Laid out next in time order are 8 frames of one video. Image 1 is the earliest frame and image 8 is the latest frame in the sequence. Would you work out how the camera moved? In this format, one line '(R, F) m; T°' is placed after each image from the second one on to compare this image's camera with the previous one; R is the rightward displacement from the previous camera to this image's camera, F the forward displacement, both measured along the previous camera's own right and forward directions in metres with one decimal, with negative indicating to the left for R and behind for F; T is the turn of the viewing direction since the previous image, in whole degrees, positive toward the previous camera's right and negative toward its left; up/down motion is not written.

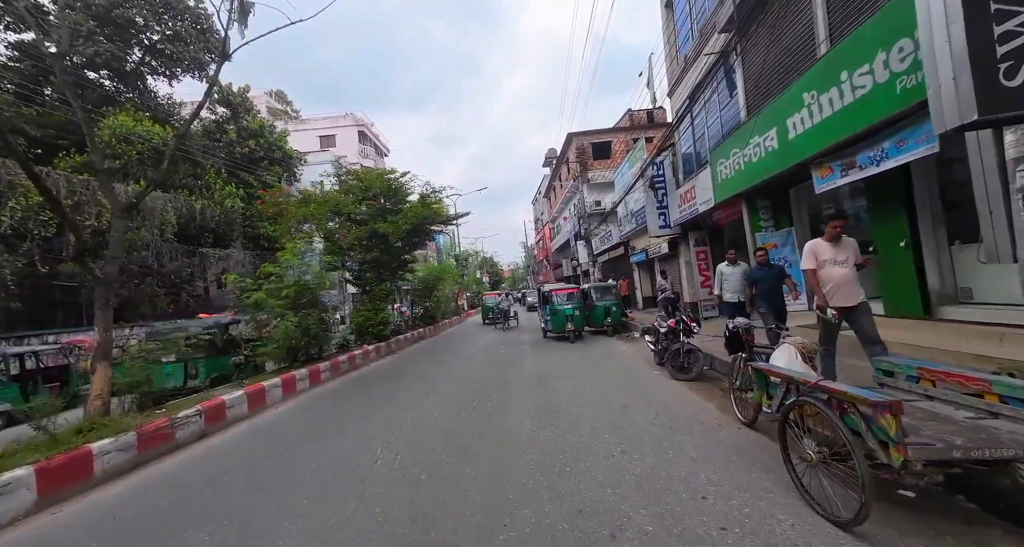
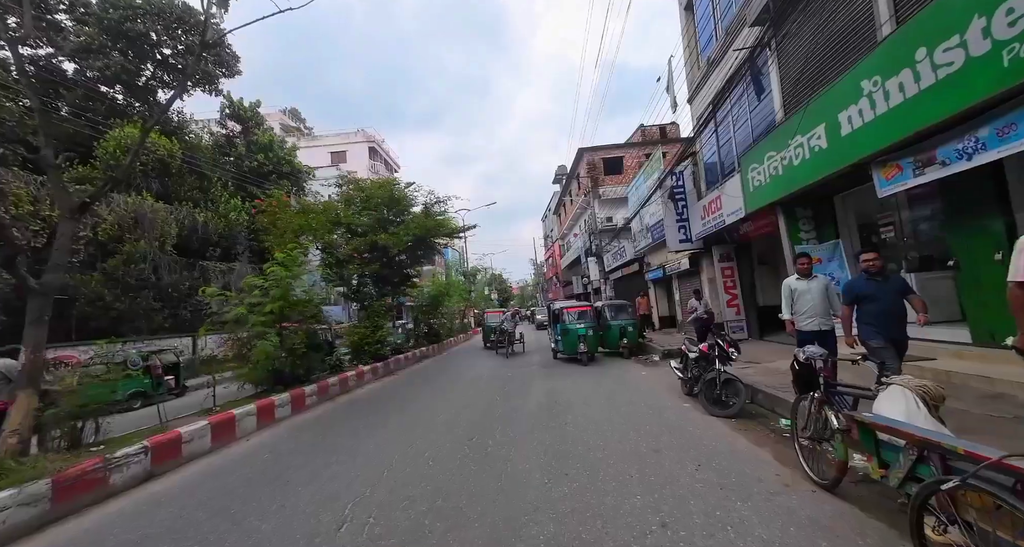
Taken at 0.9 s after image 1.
(0.0, +0.9) m; -1°
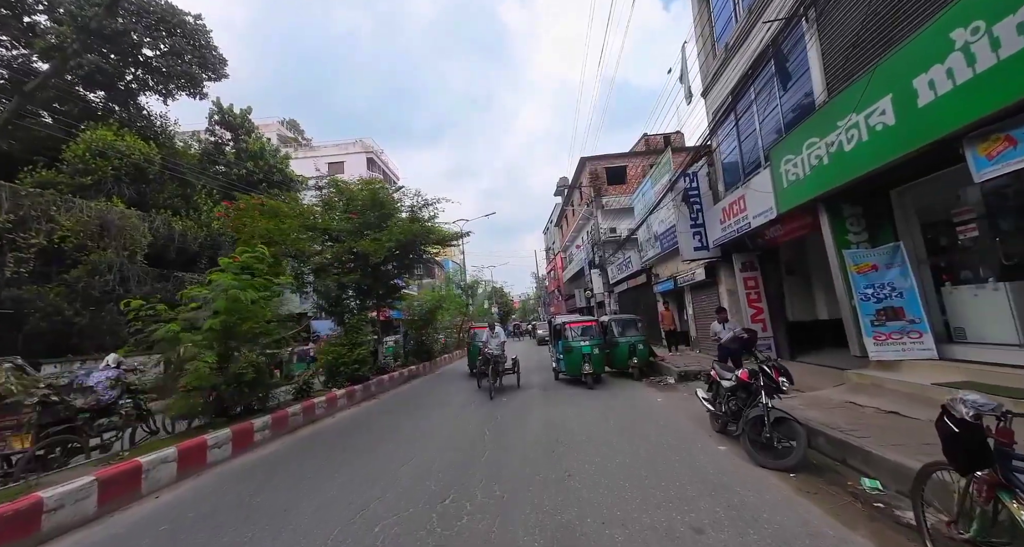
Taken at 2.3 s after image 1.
(+0.2, +1.3) m; 0°
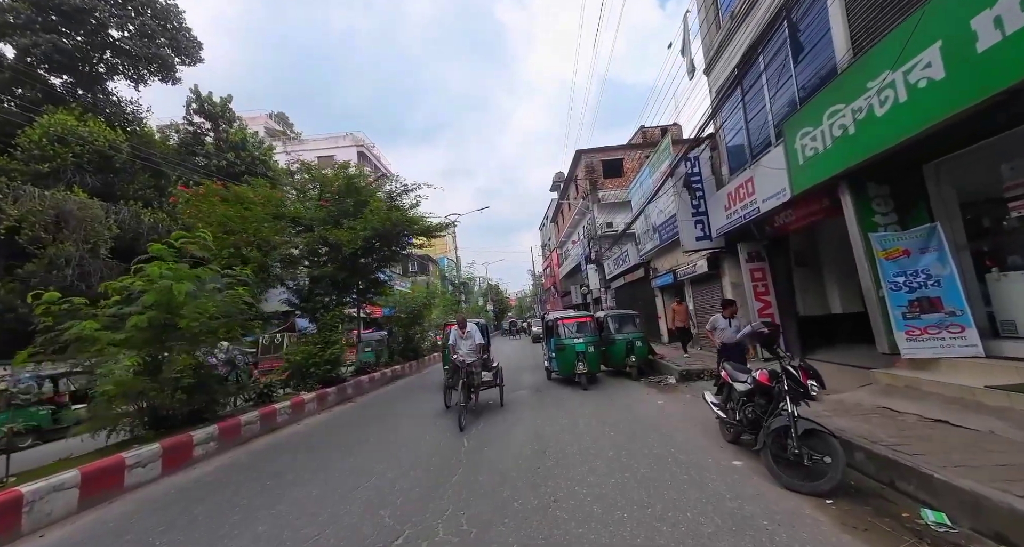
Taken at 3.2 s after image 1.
(+0.2, +0.9) m; +1°
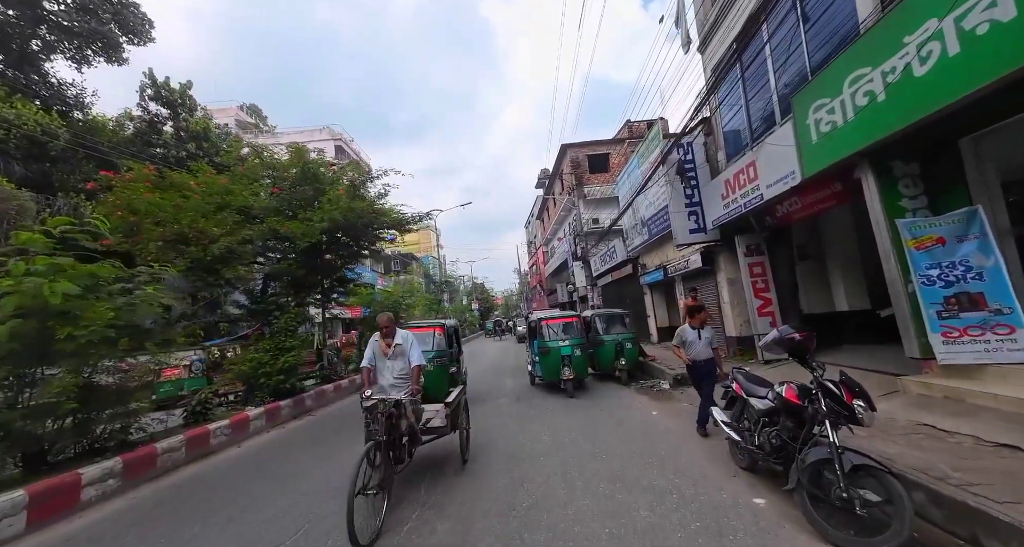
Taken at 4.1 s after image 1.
(+0.2, +1.0) m; +2°
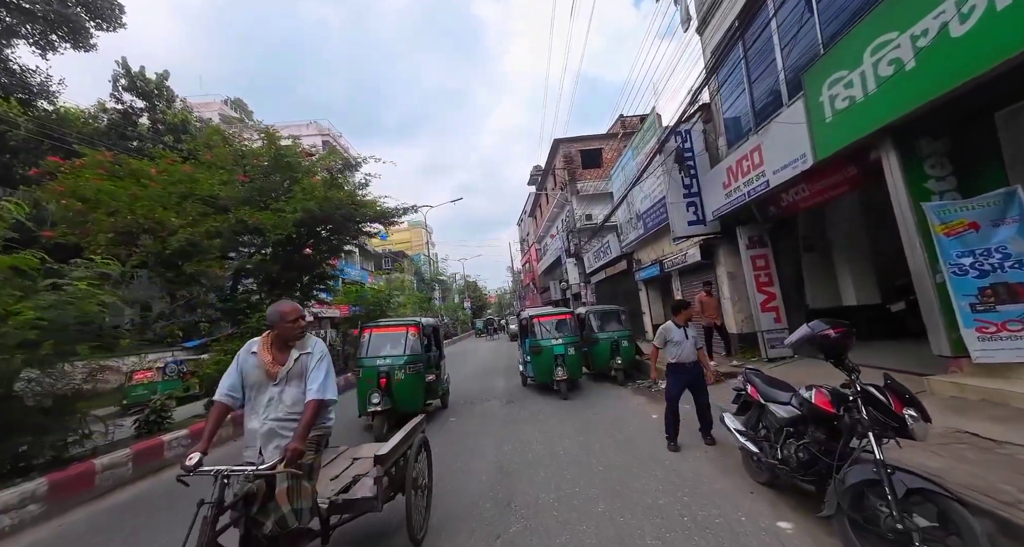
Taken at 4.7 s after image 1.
(+0.1, +0.6) m; +1°
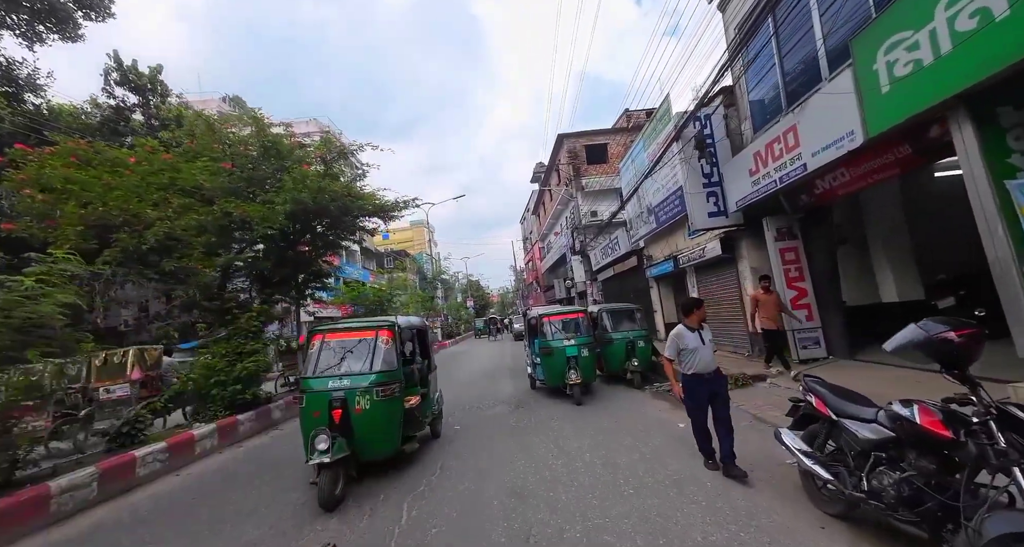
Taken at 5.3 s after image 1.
(-0.1, +0.7) m; 0°
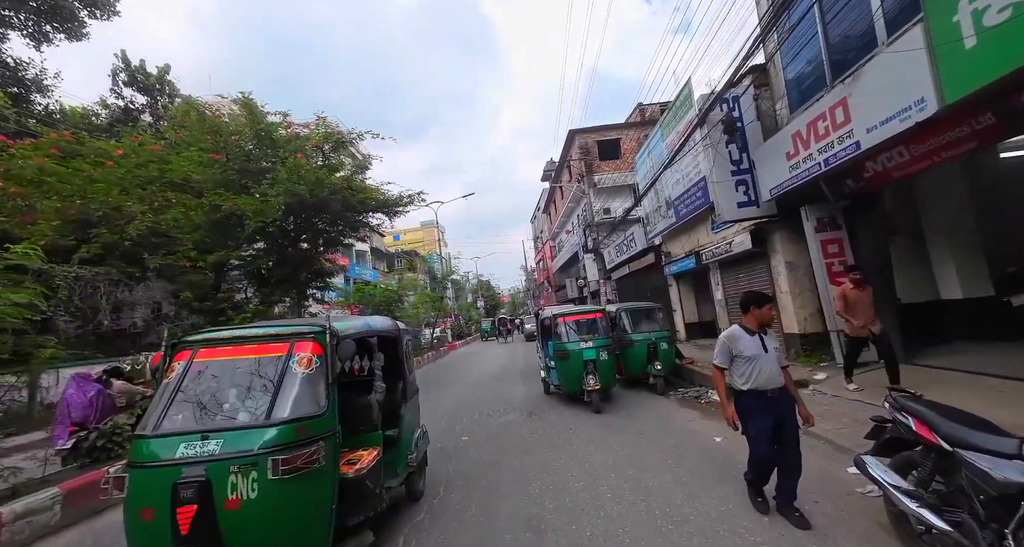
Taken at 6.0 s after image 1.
(0.0, +0.7) m; -2°
